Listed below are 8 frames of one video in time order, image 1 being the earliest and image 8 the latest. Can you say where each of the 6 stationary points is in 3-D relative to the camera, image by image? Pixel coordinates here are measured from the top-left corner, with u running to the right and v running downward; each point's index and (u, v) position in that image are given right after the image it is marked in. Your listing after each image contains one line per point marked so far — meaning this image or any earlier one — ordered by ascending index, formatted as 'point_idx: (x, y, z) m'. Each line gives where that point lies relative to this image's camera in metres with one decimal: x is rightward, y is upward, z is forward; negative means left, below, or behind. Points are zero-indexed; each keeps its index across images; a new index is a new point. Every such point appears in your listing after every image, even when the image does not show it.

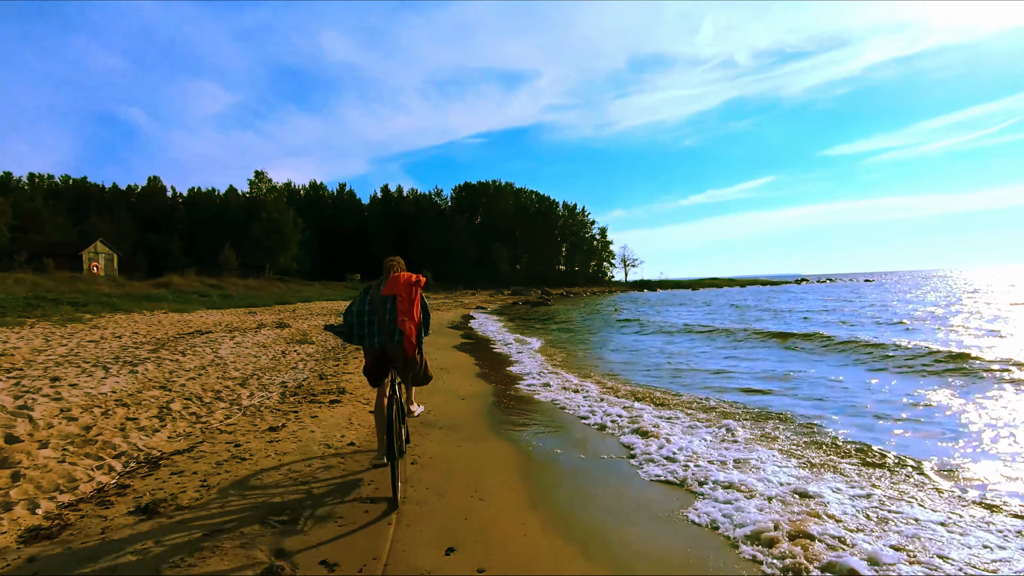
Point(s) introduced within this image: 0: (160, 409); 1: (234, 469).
0: (-4.4, -1.5, +6.2) m
1: (-2.6, -1.7, +4.6) m
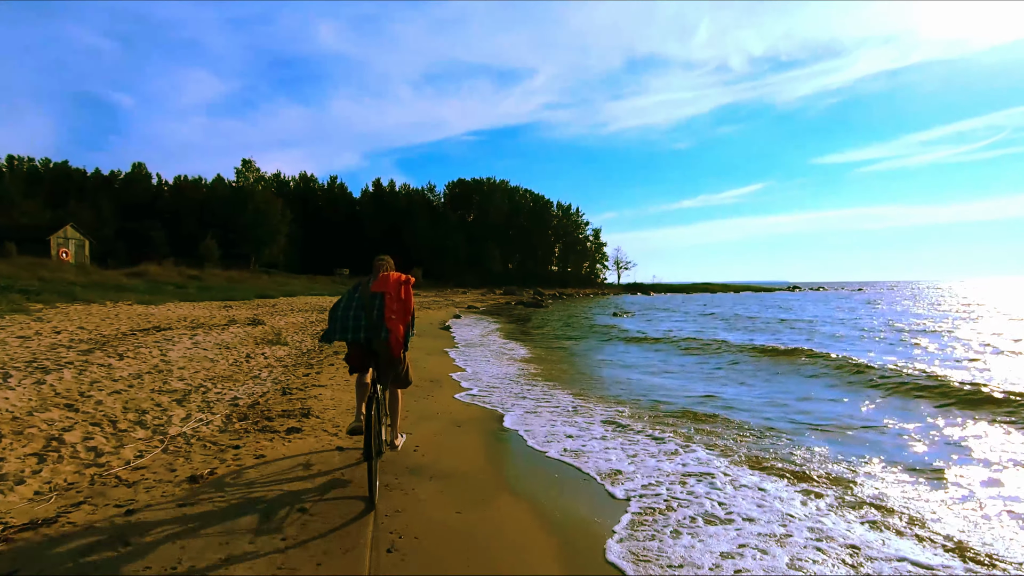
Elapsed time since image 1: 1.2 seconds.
0: (-4.2, -1.4, +4.6) m
1: (-2.4, -1.6, +3.0) m
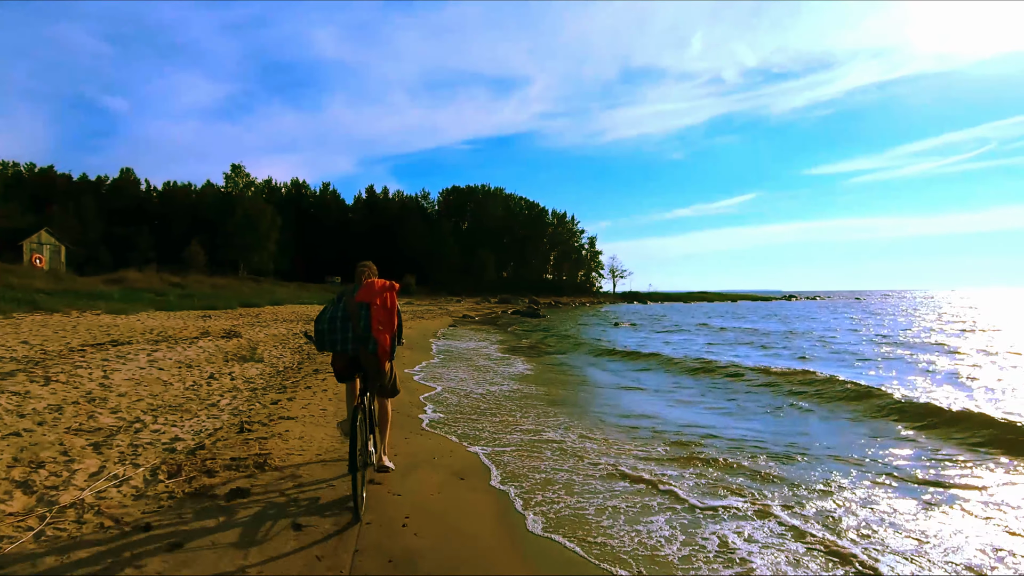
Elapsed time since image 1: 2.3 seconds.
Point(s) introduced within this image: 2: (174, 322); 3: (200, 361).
0: (-4.0, -1.5, +3.1) m
1: (-2.2, -1.7, +1.5) m
2: (-11.8, -1.2, +17.5) m
3: (-6.6, -1.5, +10.6) m
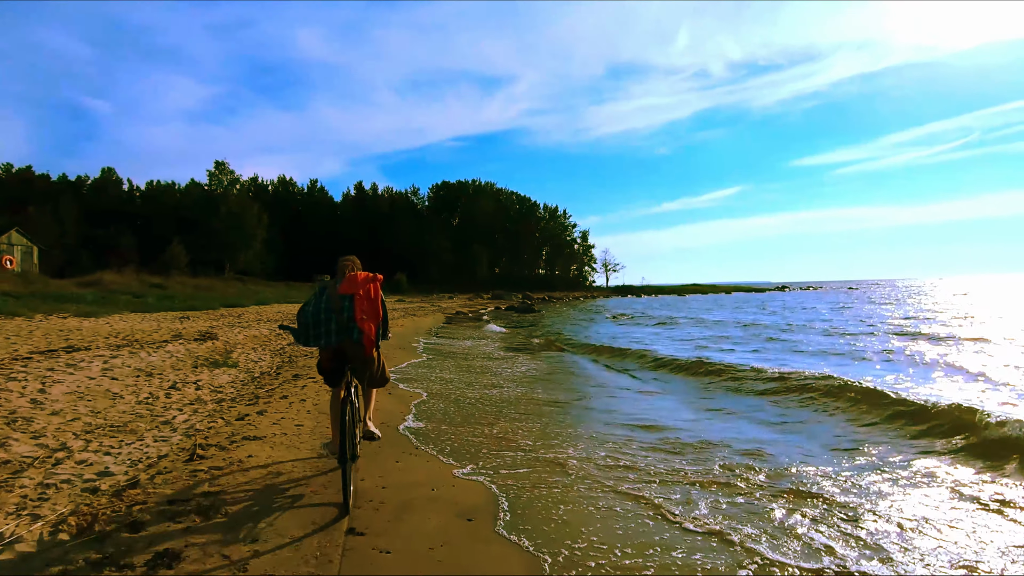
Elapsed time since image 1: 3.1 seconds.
0: (-3.8, -1.4, +2.0) m
1: (-2.0, -1.6, +0.4) m
2: (-11.8, -1.2, +16.2) m
3: (-6.5, -1.5, +9.5) m
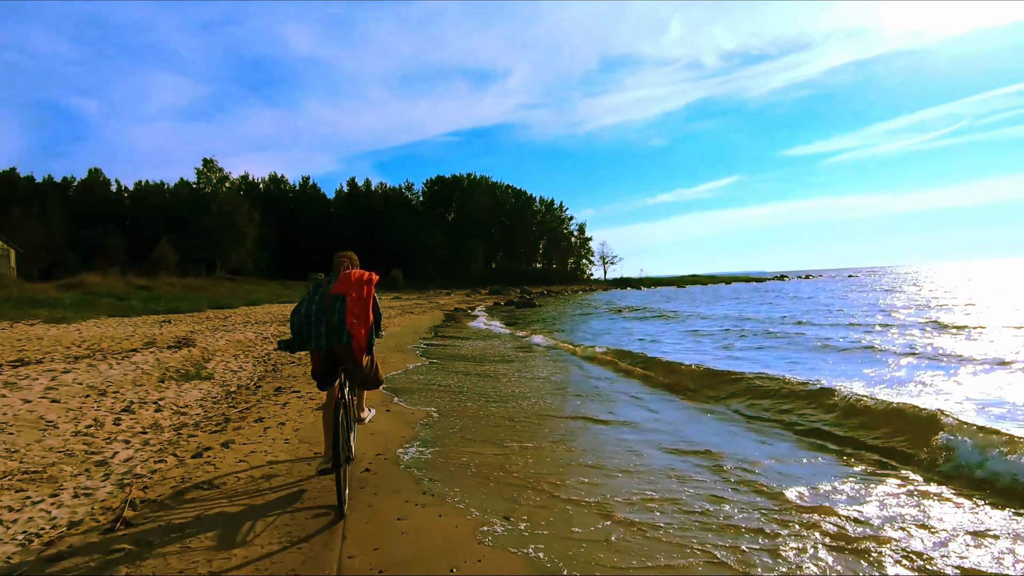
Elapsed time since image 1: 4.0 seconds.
0: (-3.5, -1.5, +0.7) m
1: (-1.6, -1.7, -0.8) m
2: (-11.6, -1.3, +14.8) m
3: (-6.3, -1.5, +8.2) m
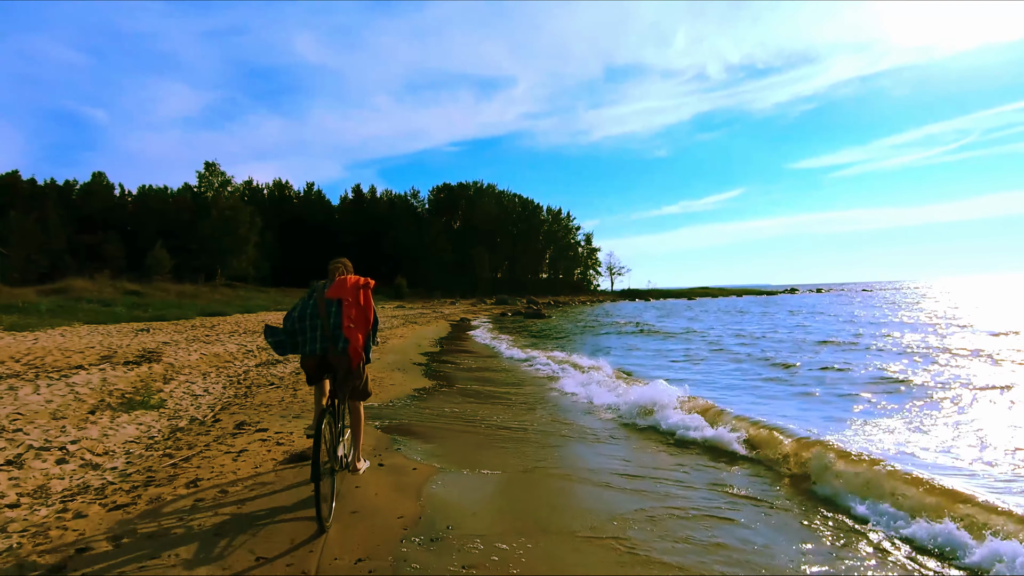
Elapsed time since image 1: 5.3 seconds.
0: (-3.1, -1.4, -1.2) m
1: (-1.3, -1.6, -2.8) m
2: (-11.1, -1.4, +13.0) m
3: (-5.8, -1.6, +6.3) m
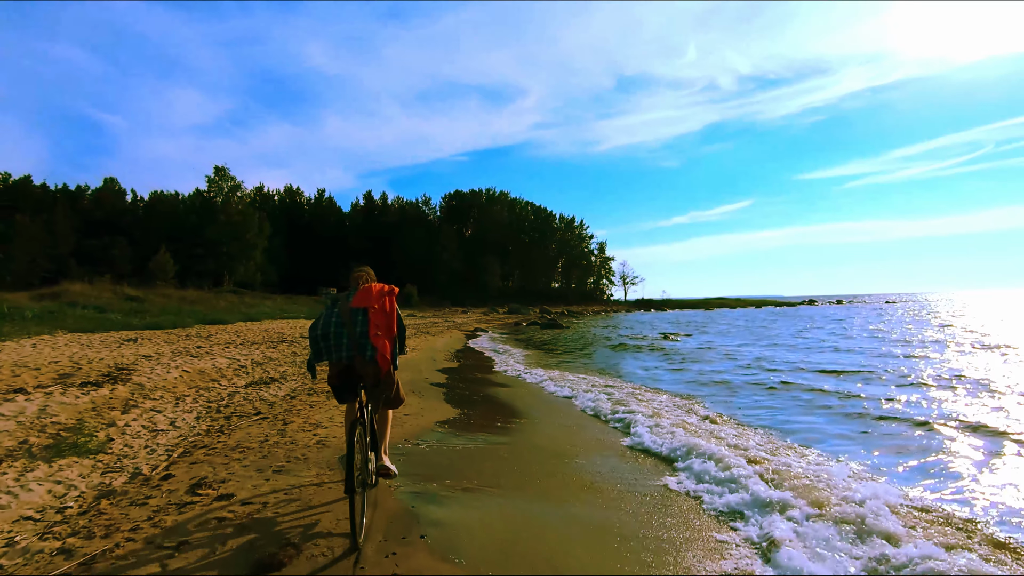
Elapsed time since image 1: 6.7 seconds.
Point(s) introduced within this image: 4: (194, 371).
0: (-2.7, -1.3, -3.1) m
1: (-0.8, -1.5, -4.6) m
2: (-10.4, -1.5, +11.3) m
3: (-5.2, -1.6, +4.5) m
4: (-6.7, -1.7, +10.6) m
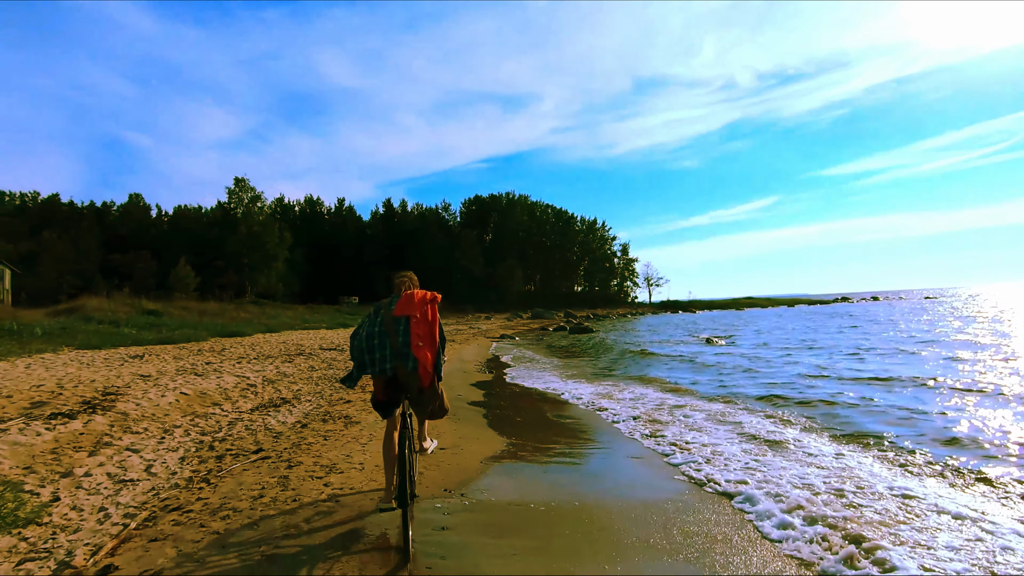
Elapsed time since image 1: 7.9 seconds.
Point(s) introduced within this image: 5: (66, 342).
0: (-2.3, -1.3, -4.6) m
1: (-0.6, -1.4, -6.3) m
2: (-9.5, -1.8, +10.0) m
3: (-4.6, -1.7, +3.0) m
4: (-5.8, -1.9, +9.2) m
5: (-15.7, -1.9, +17.9) m
